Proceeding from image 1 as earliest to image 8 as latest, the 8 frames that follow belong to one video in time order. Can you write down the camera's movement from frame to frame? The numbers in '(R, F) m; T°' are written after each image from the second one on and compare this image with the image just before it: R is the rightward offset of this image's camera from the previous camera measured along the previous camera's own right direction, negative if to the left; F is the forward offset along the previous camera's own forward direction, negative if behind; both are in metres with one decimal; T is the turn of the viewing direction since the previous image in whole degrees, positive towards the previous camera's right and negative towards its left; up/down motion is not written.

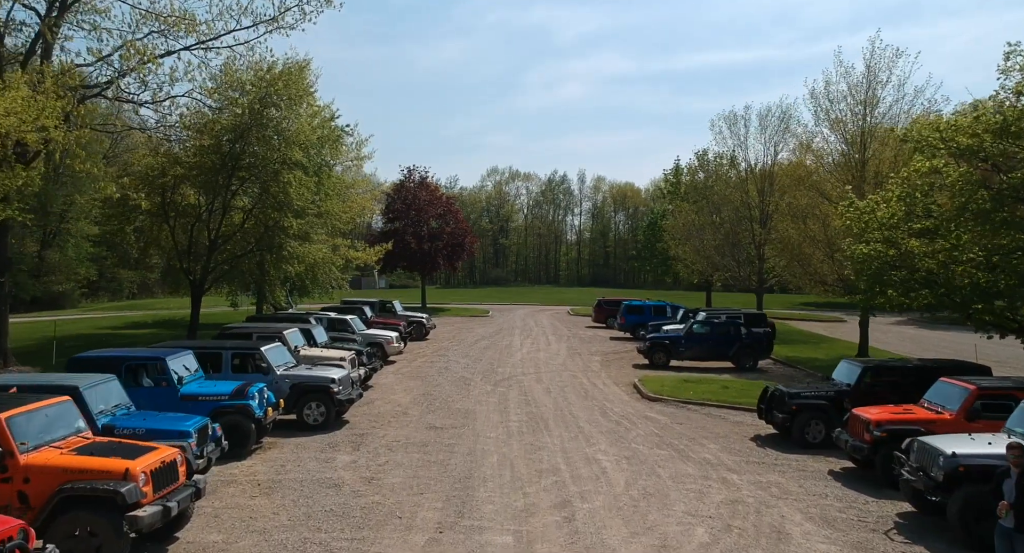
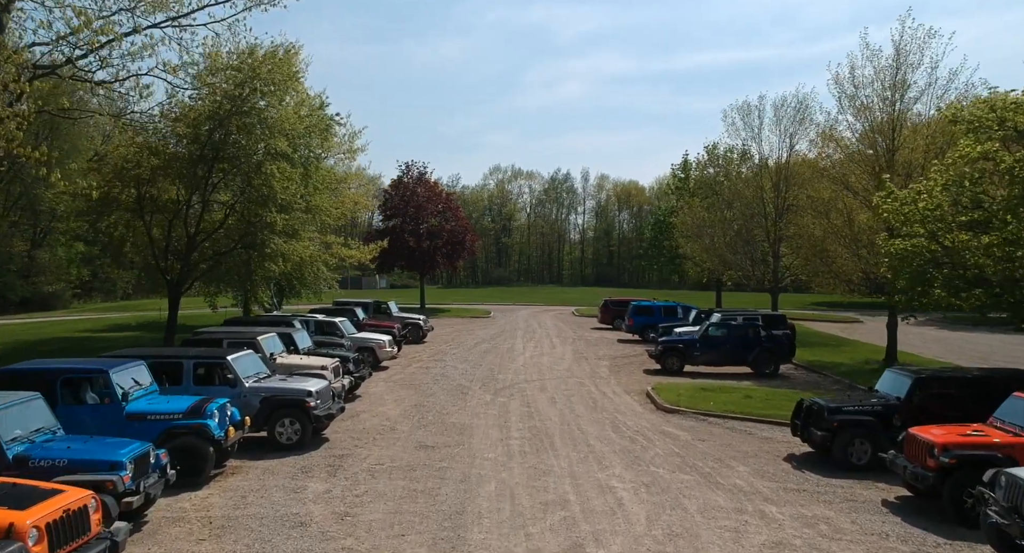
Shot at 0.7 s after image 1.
(0.0, +1.8) m; 0°
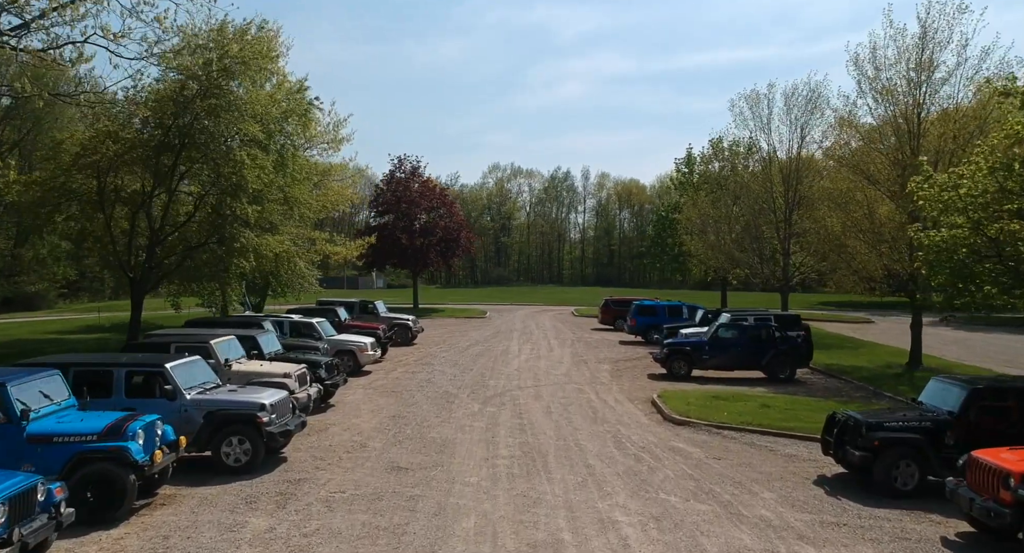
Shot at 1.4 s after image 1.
(+0.2, +1.8) m; 0°
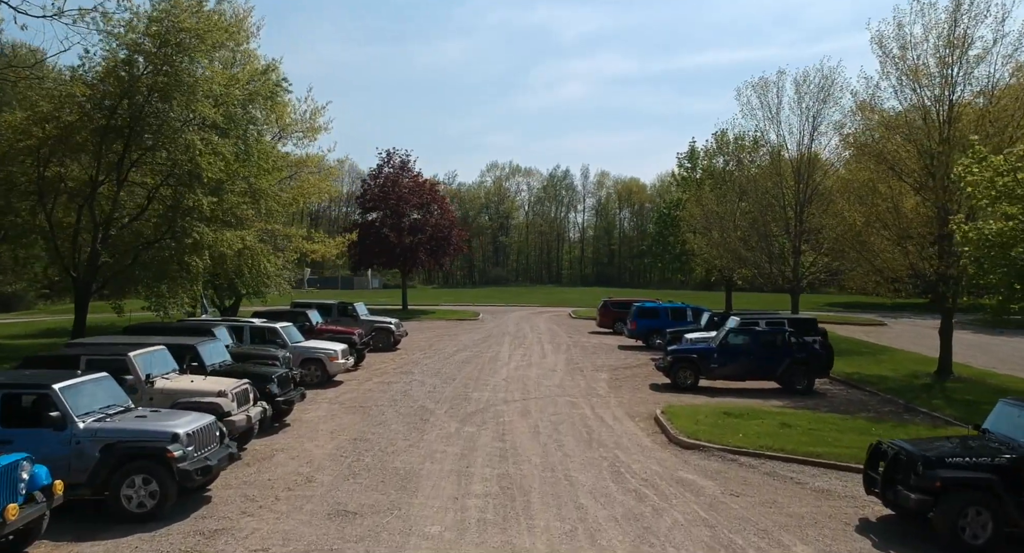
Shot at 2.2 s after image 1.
(+0.3, +2.1) m; 0°
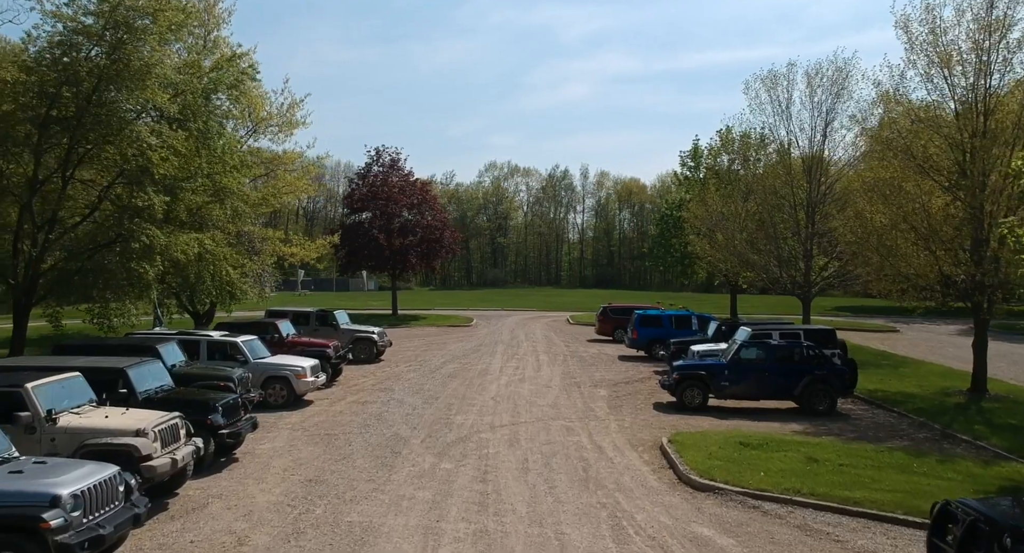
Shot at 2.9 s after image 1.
(+0.3, +1.9) m; 0°
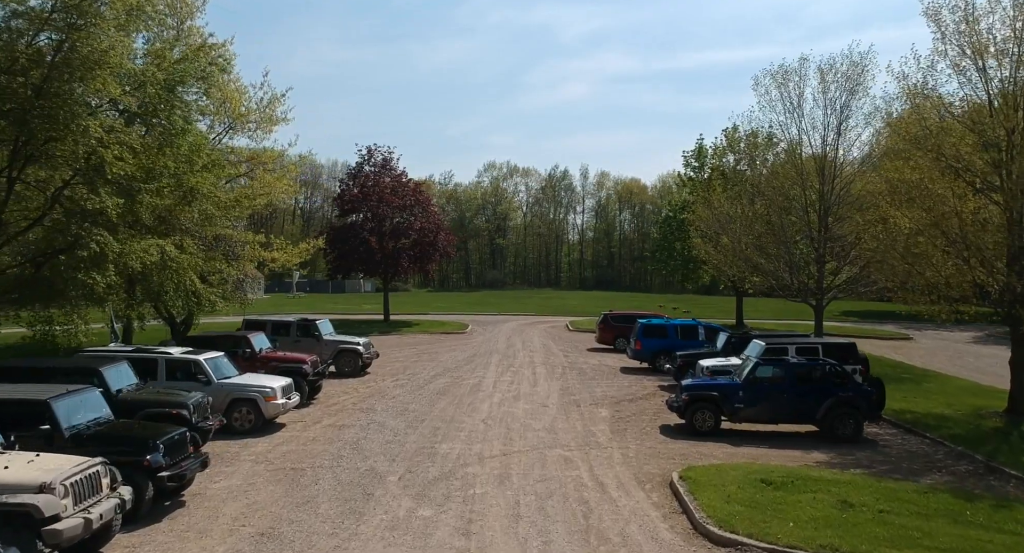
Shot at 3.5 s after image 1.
(+0.2, +1.6) m; 0°
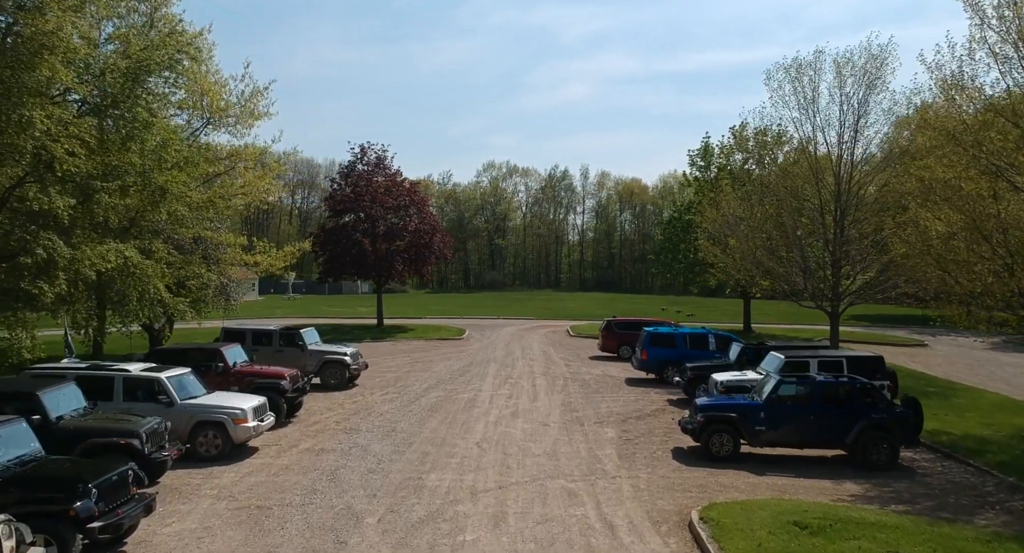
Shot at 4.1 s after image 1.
(0.0, +1.5) m; 0°
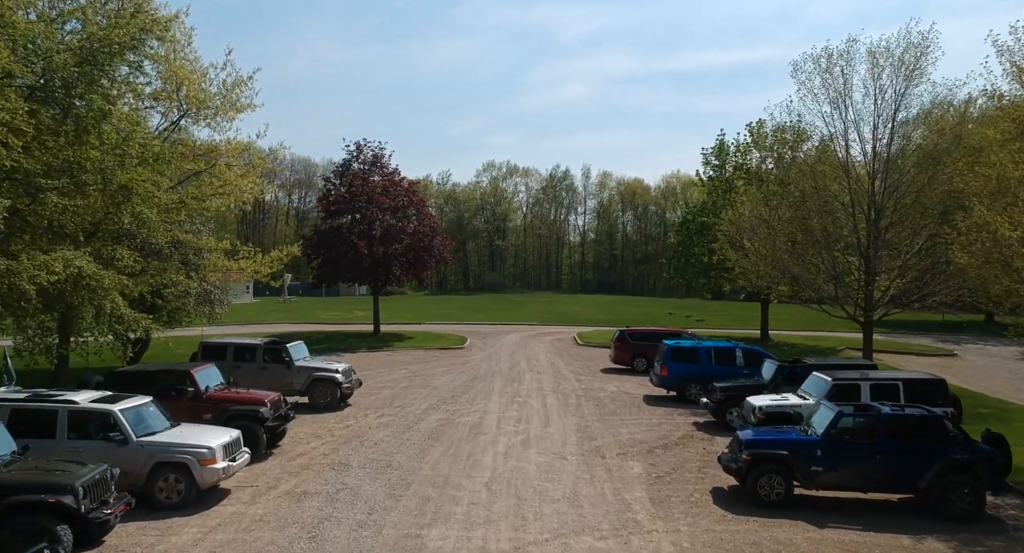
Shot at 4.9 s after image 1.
(-0.3, +2.1) m; 0°
